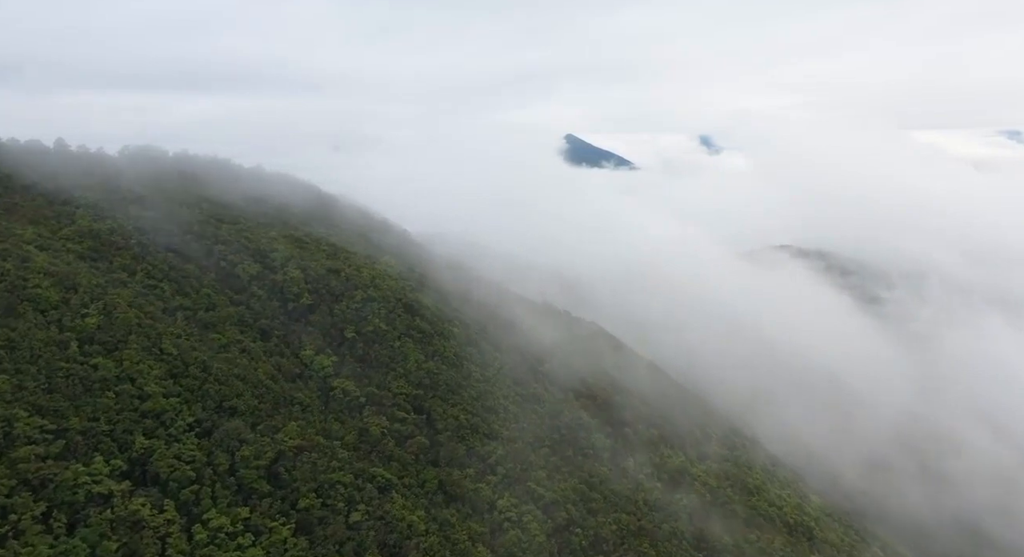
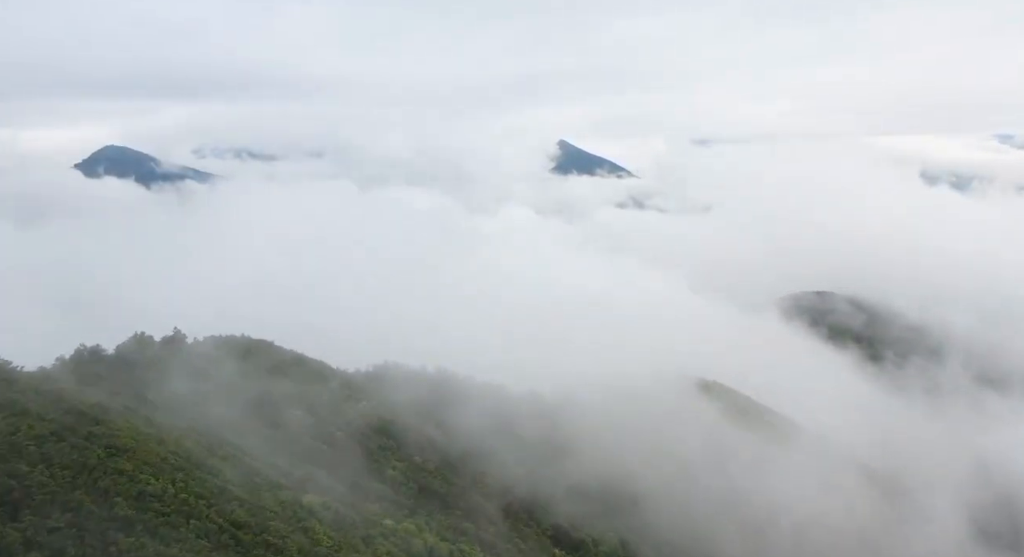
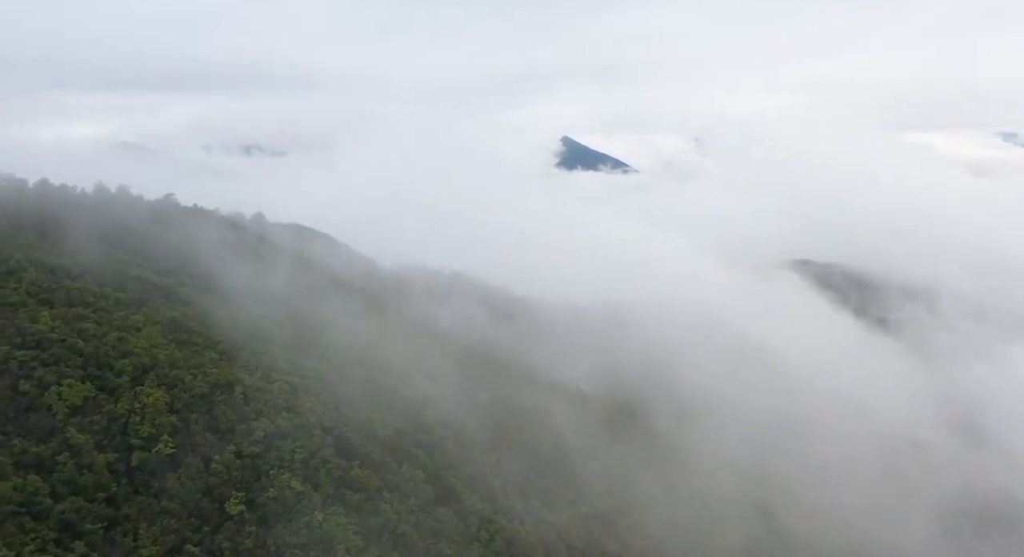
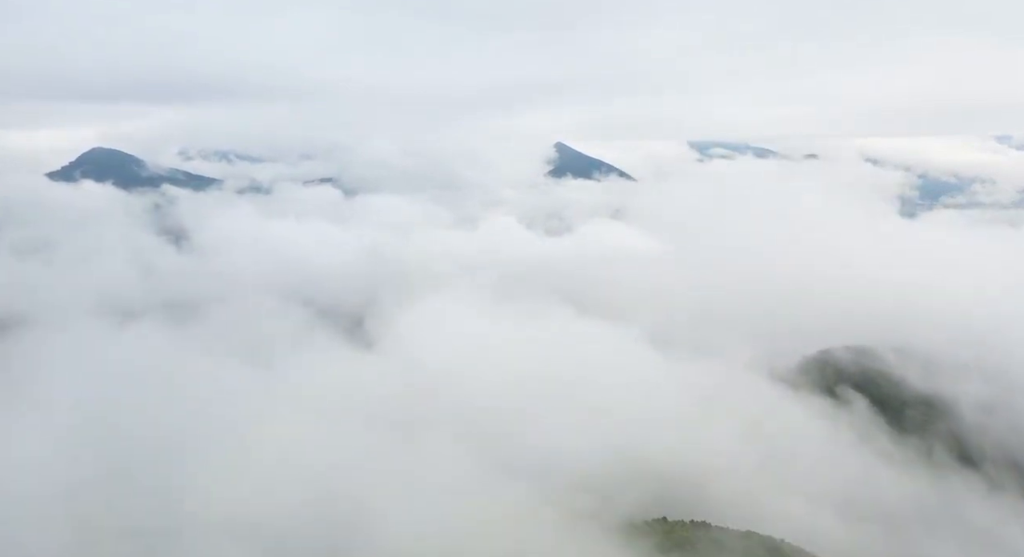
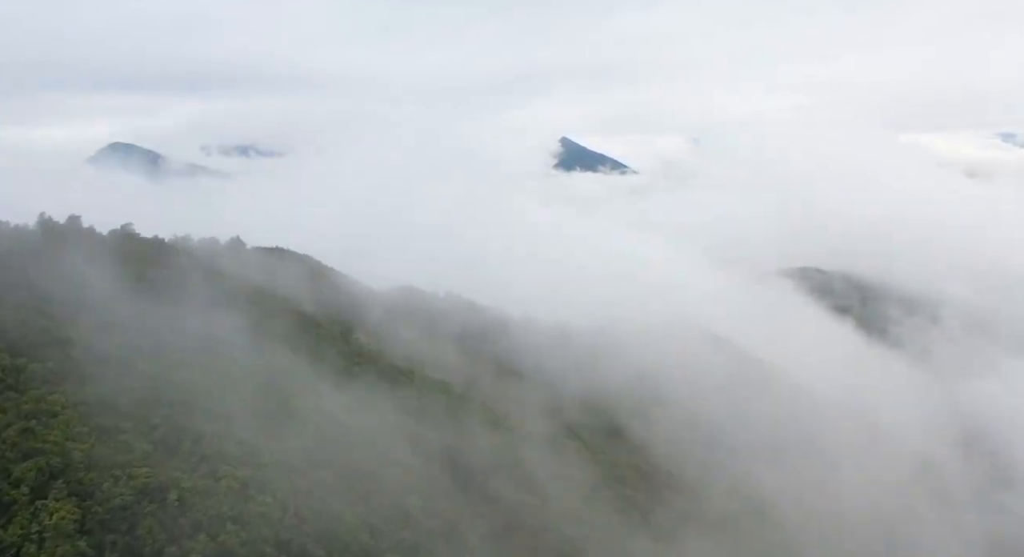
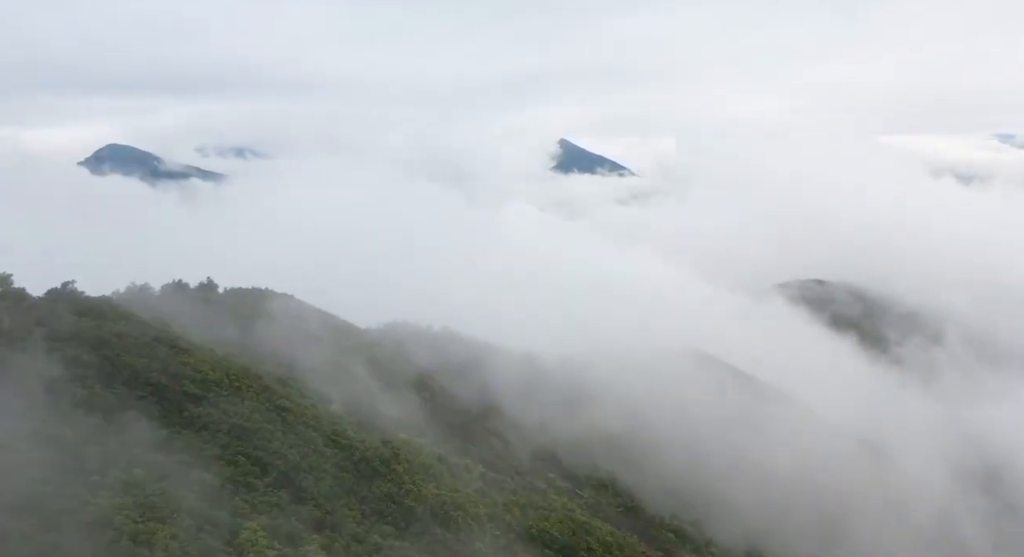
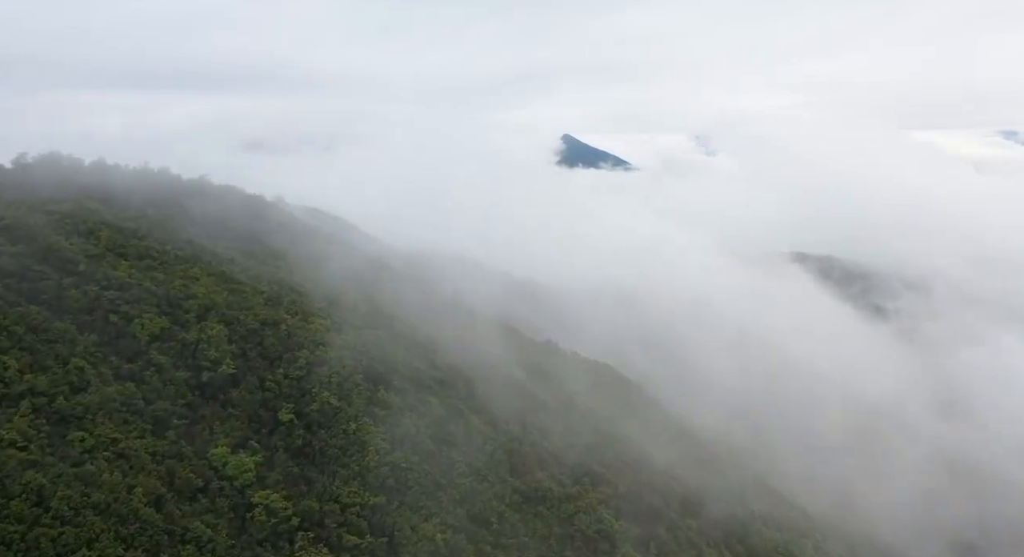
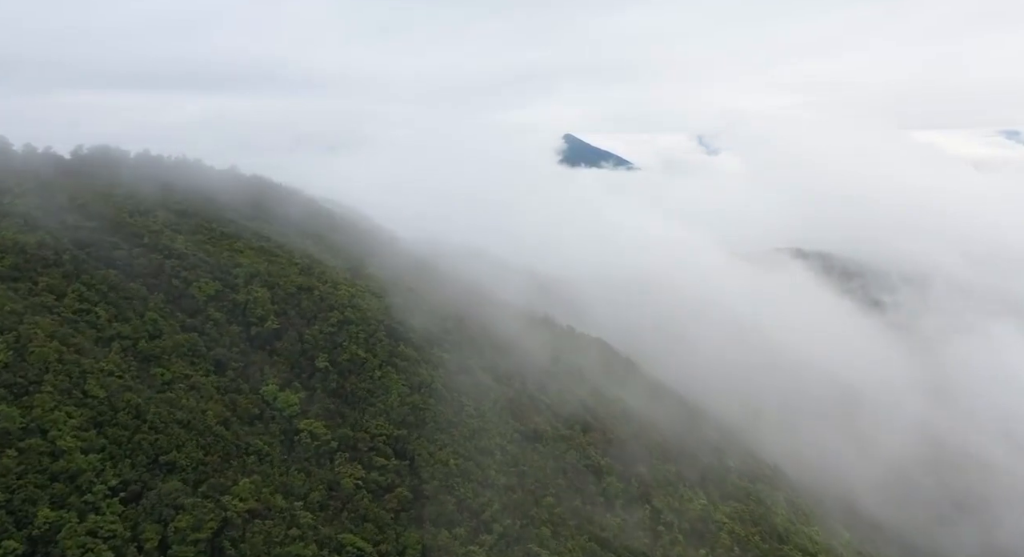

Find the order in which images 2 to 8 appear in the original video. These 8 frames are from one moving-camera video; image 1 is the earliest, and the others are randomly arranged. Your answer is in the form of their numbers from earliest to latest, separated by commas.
8, 7, 3, 5, 6, 2, 4
